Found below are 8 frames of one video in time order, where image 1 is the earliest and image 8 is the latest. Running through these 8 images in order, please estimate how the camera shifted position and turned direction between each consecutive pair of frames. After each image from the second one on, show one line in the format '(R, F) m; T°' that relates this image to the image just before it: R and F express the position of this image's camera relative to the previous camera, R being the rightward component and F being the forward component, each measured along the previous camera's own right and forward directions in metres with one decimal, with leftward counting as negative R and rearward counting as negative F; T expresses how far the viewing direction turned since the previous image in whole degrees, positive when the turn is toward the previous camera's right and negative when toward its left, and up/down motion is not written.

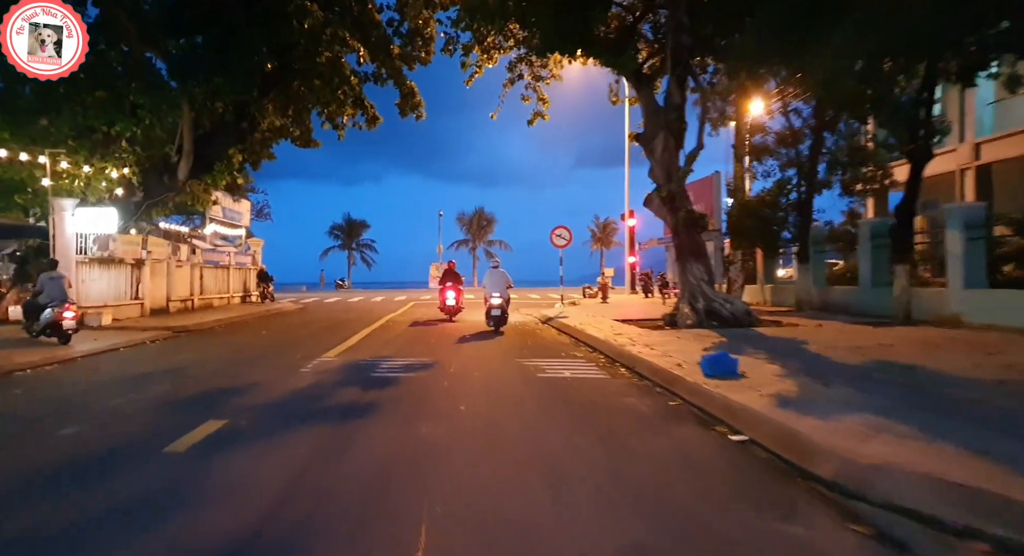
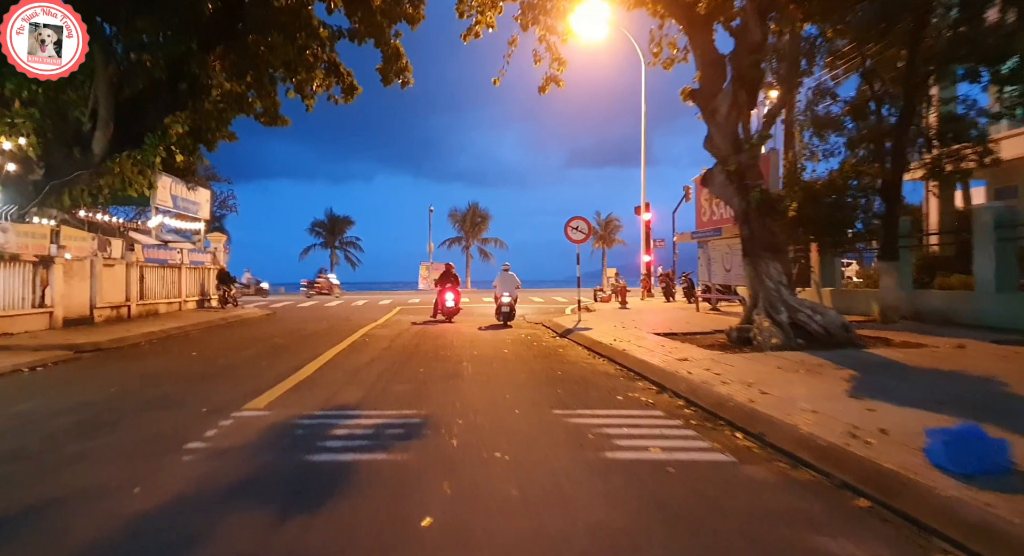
(-0.6, +3.6) m; +1°
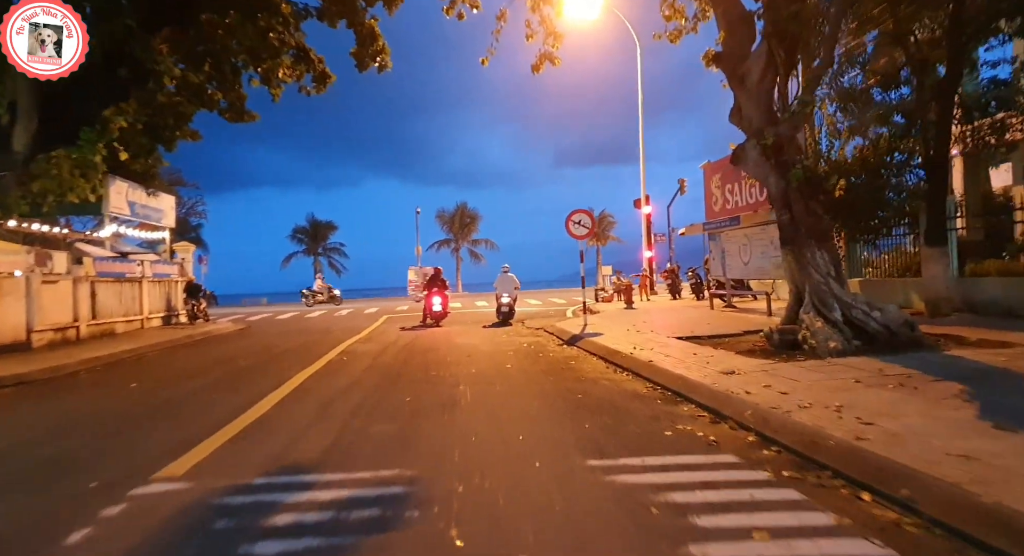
(-0.2, +1.7) m; +1°
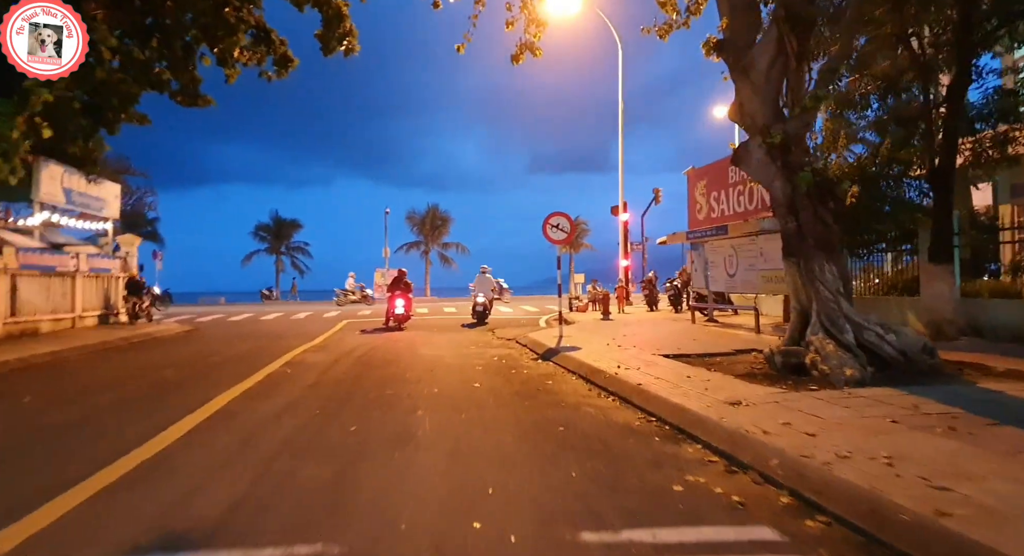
(0.0, +1.2) m; +3°
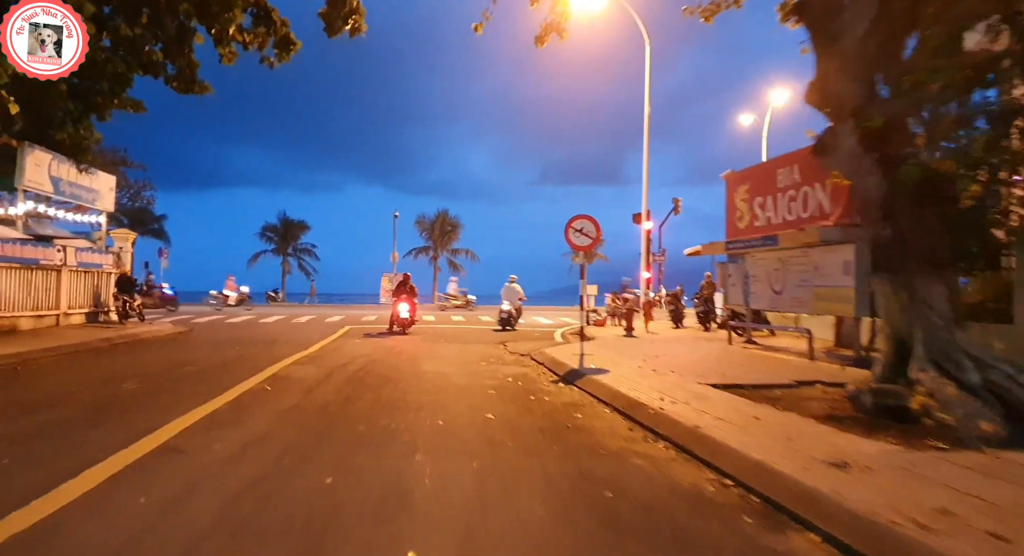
(-0.2, +1.6) m; -1°
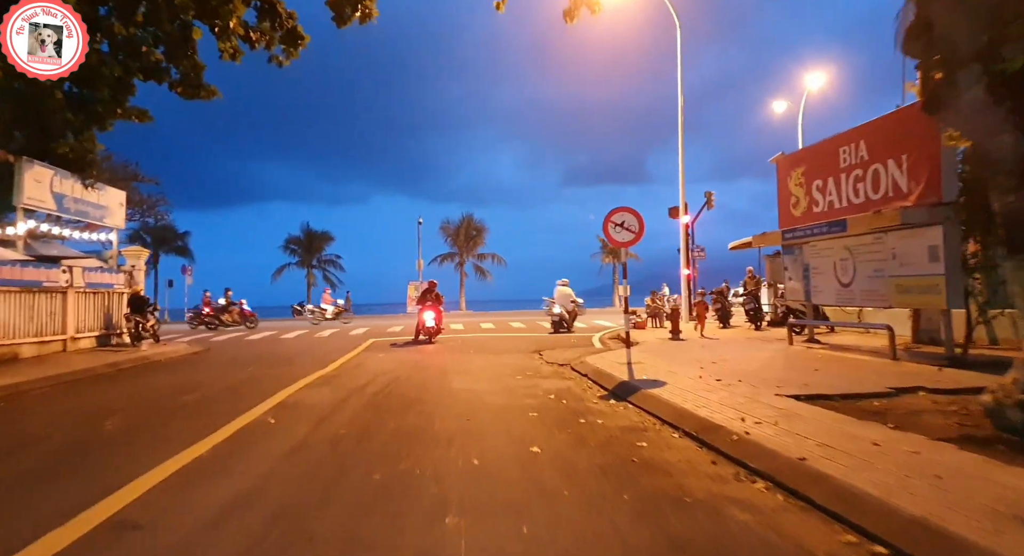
(-0.2, +1.2) m; -3°
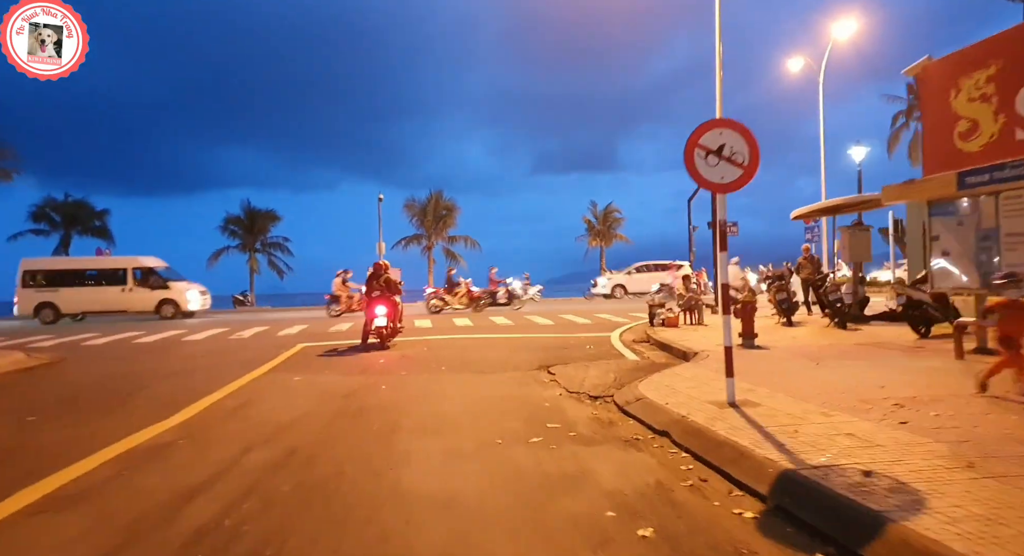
(-0.5, +5.6) m; +3°
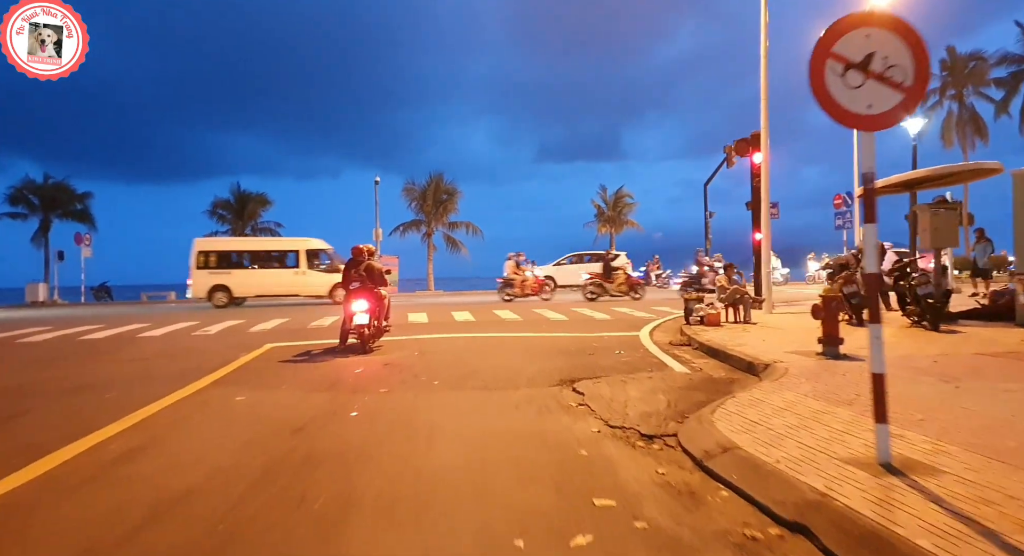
(-0.2, +2.5) m; 0°
